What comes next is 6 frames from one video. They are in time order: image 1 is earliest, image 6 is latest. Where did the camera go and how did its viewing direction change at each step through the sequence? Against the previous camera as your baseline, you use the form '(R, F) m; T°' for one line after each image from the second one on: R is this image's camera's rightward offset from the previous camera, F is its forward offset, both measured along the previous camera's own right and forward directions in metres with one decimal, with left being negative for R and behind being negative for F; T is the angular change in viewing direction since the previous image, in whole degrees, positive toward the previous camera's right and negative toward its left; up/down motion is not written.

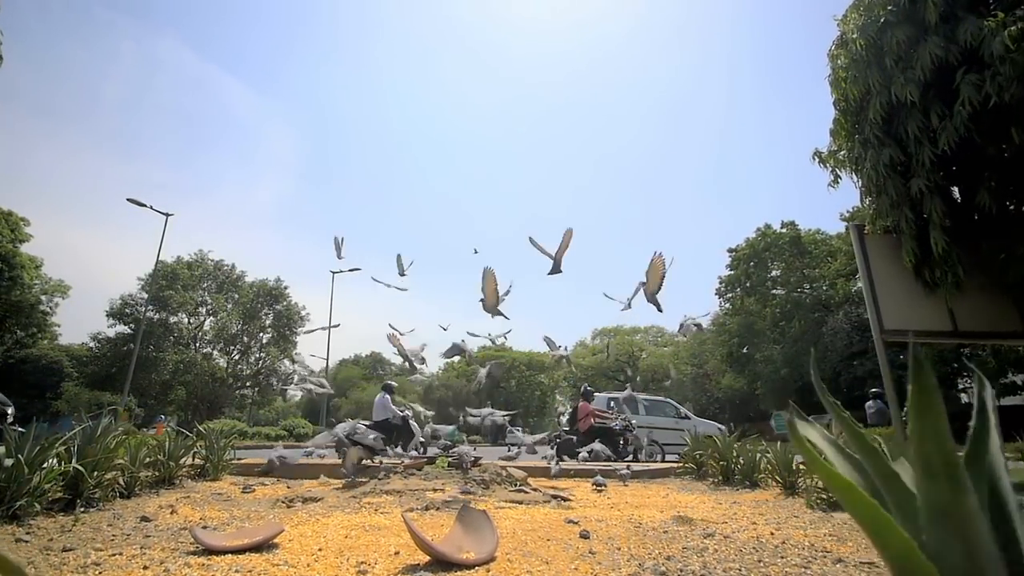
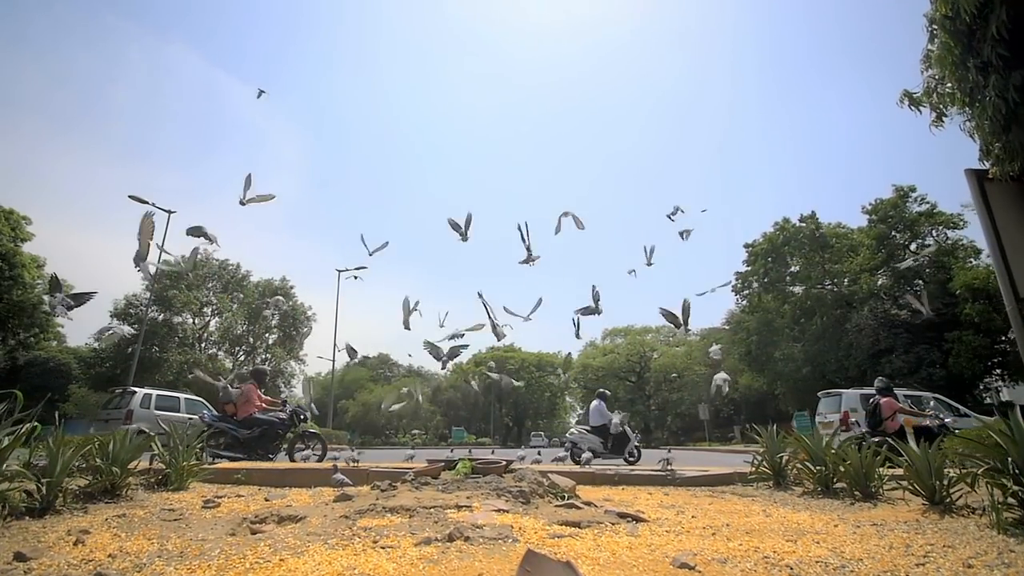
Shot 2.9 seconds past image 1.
(-0.3, +1.5) m; -1°
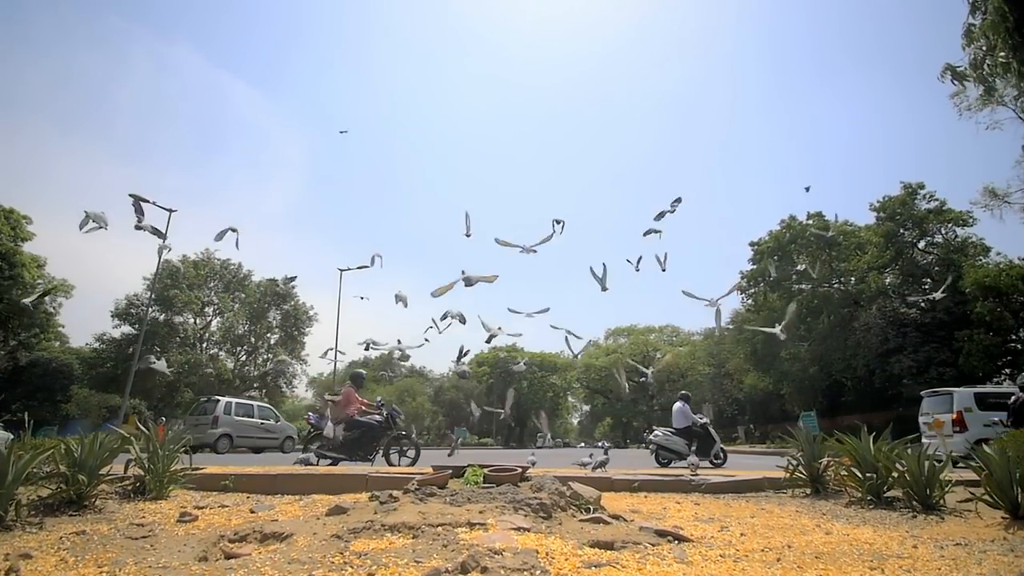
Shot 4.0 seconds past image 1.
(-0.1, +0.6) m; 0°
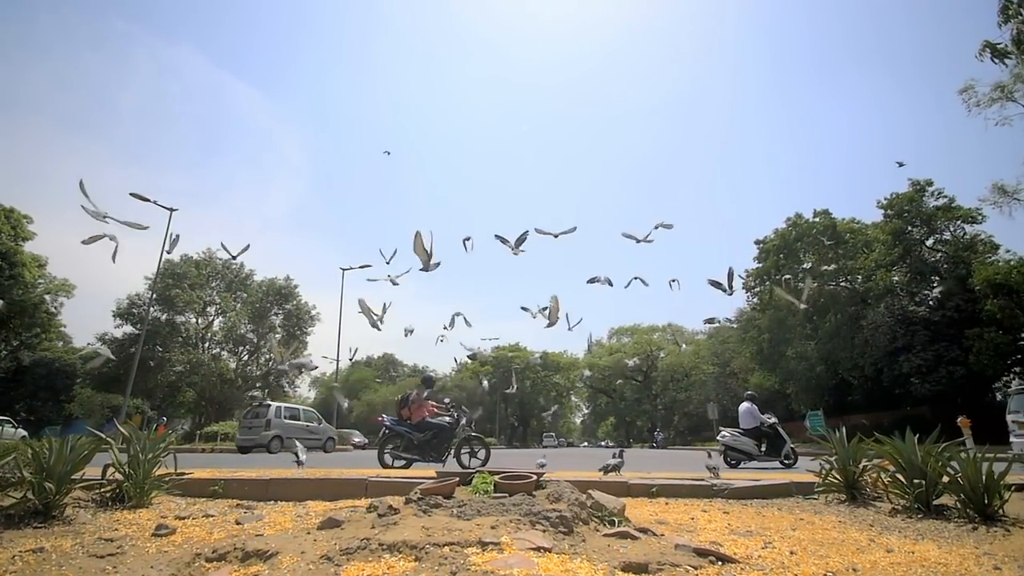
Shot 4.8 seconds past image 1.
(-0.1, +0.4) m; 0°
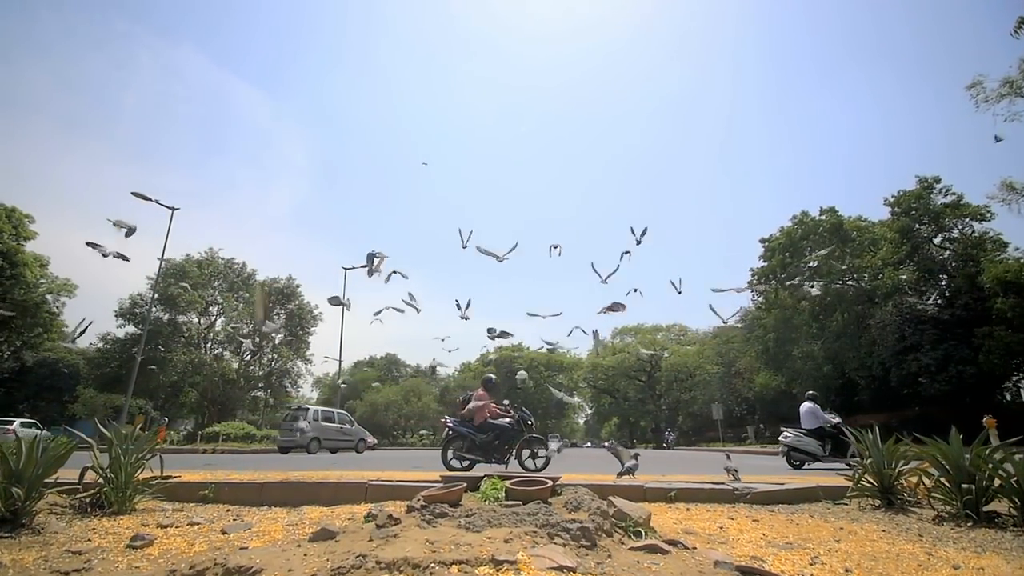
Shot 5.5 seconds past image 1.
(-0.1, +0.4) m; 0°
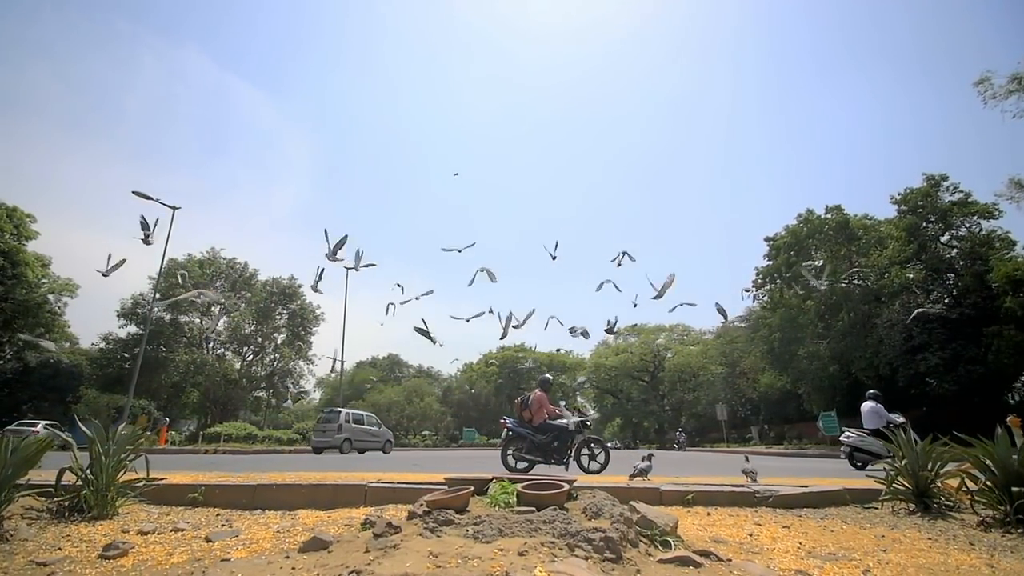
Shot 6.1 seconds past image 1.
(0.0, +0.3) m; 0°
